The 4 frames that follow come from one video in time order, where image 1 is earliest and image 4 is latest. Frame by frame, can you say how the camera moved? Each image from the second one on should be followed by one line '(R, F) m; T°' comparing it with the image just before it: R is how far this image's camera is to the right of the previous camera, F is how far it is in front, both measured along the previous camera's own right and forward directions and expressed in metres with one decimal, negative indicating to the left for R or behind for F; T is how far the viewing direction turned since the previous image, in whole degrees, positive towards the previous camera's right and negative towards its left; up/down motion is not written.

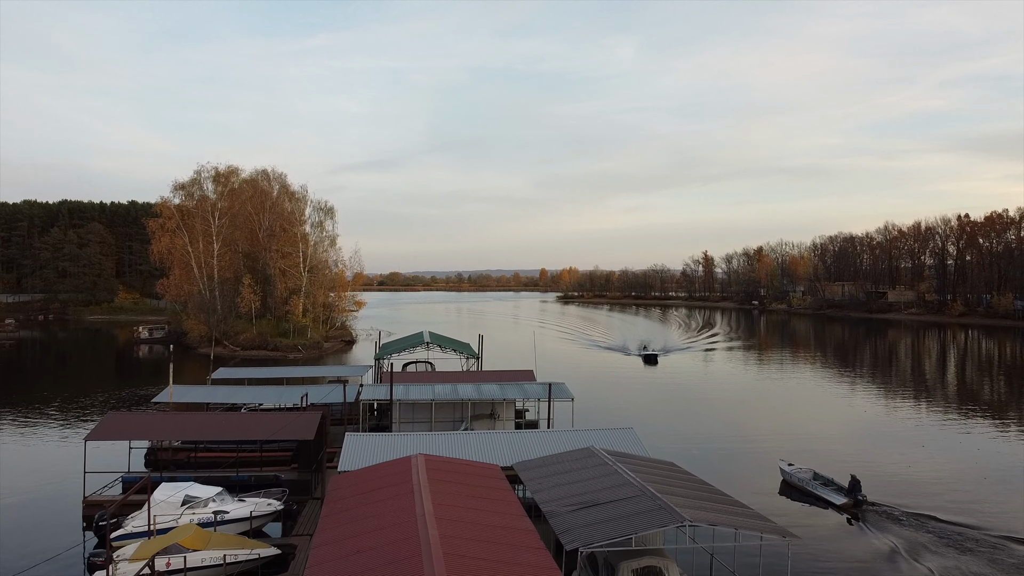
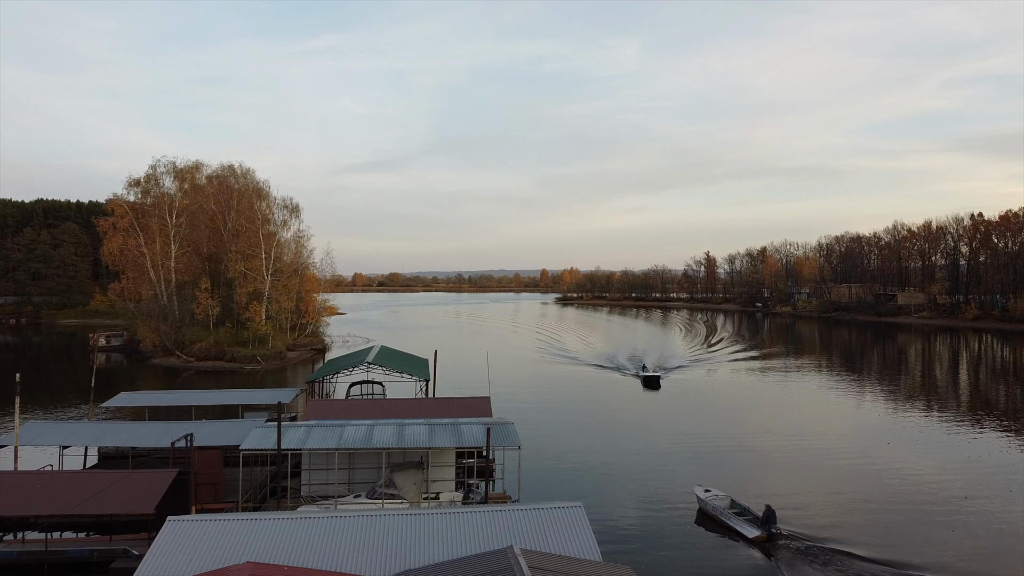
(+1.6, +3.8) m; 0°
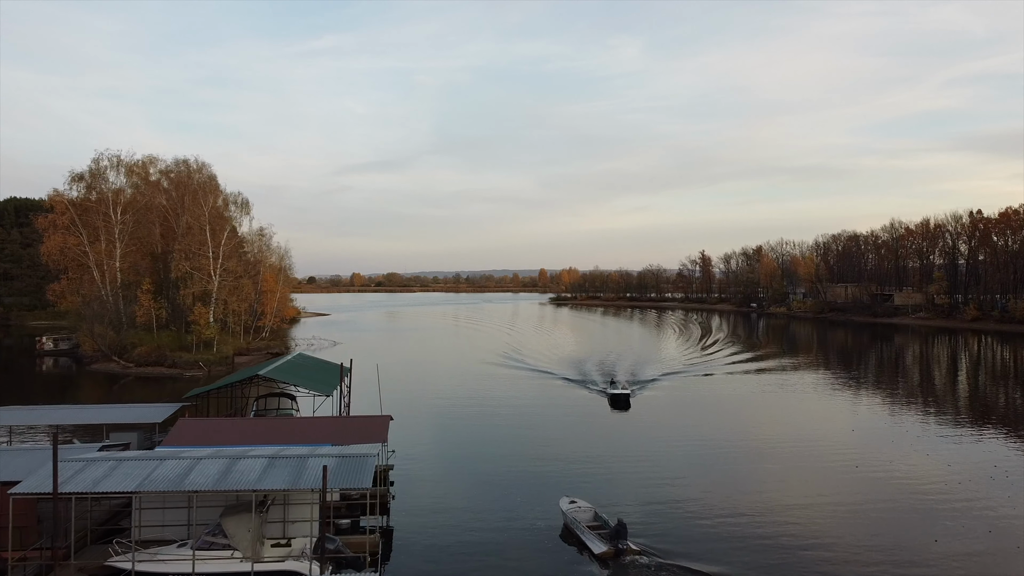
(+2.7, +2.6) m; 0°
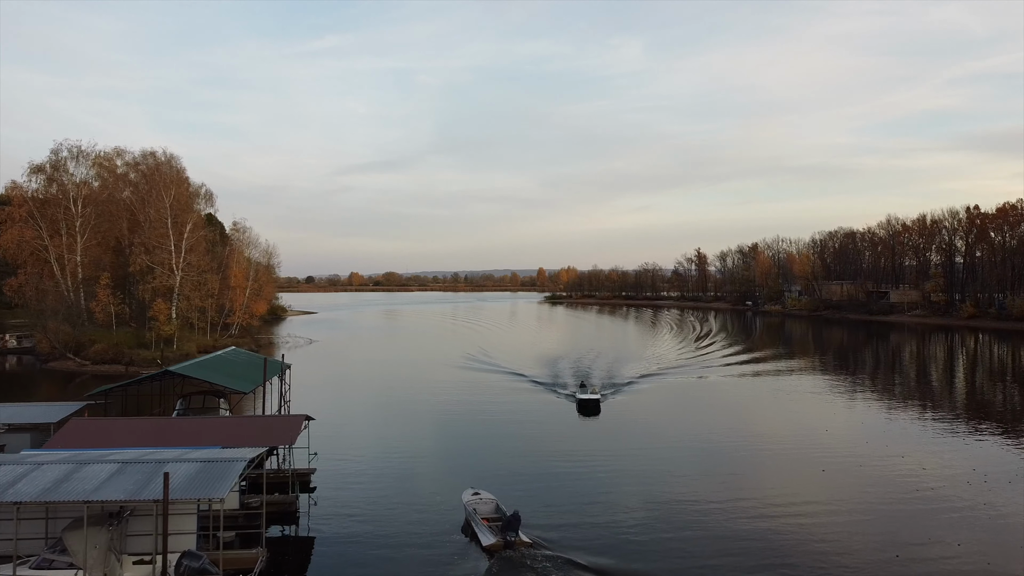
(+1.8, +1.5) m; 0°
